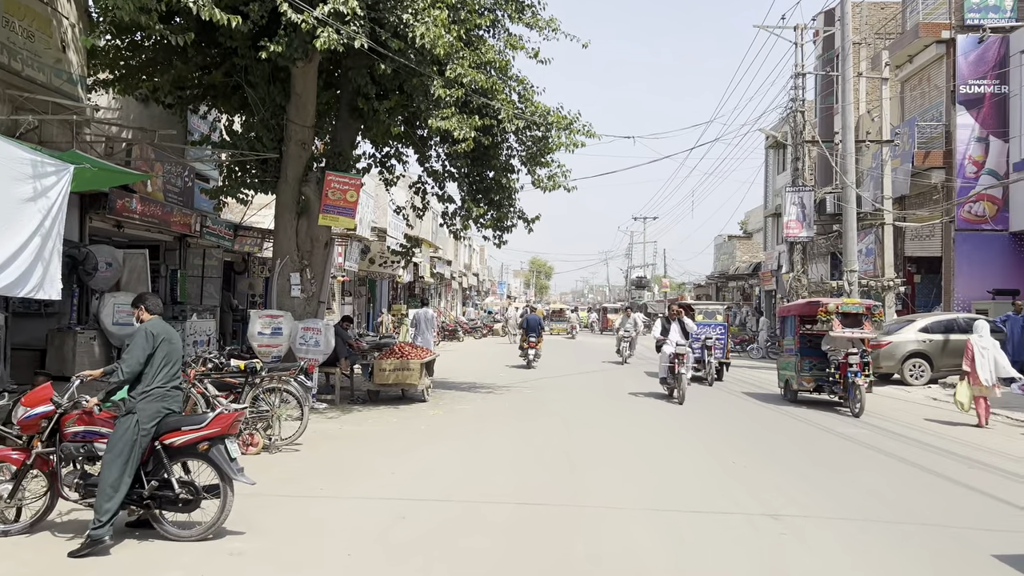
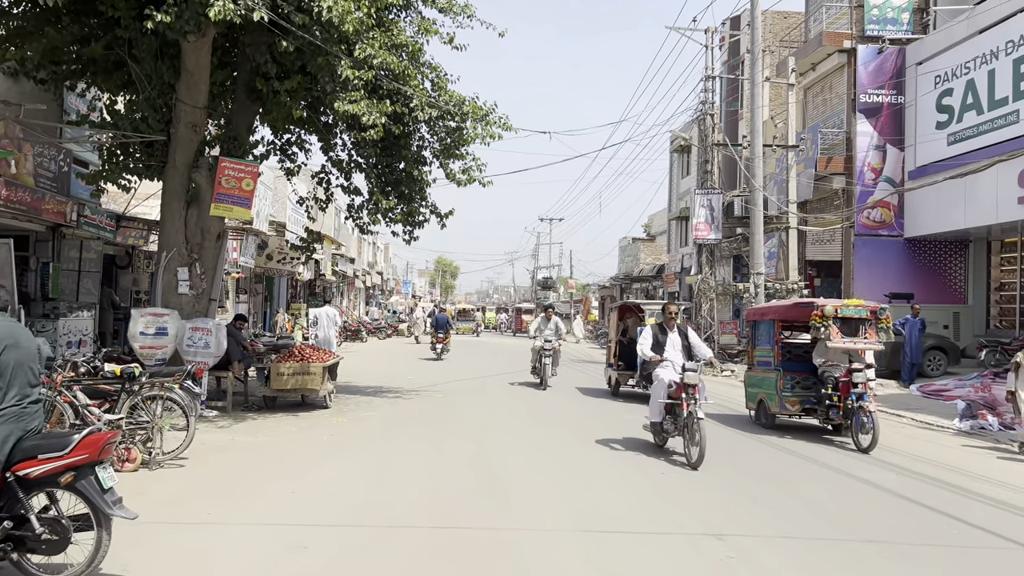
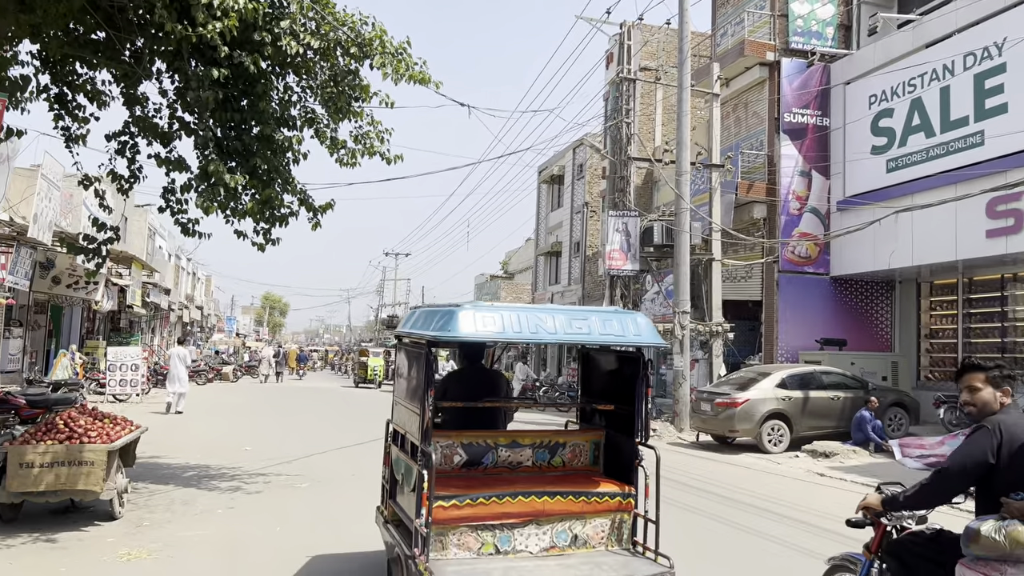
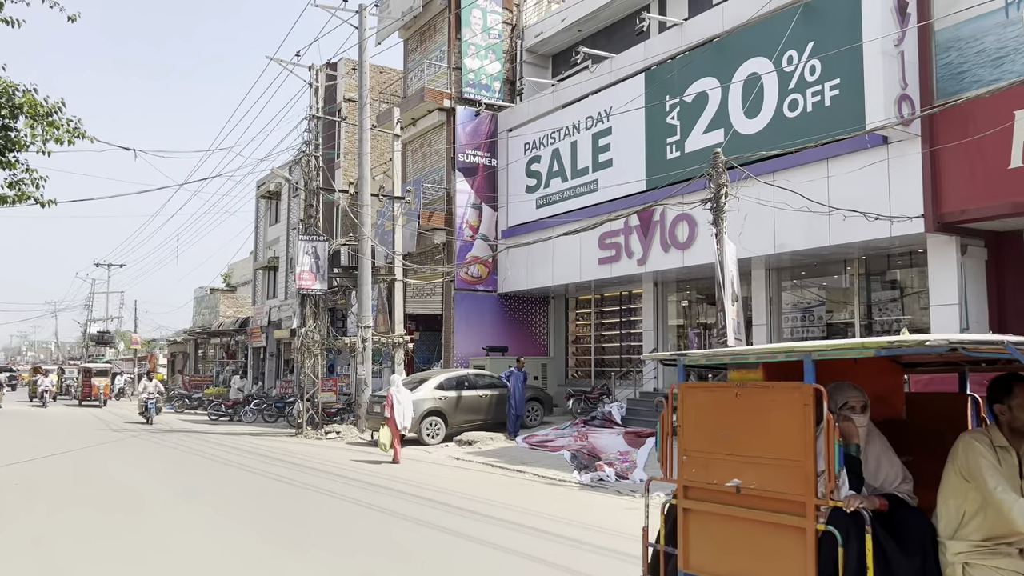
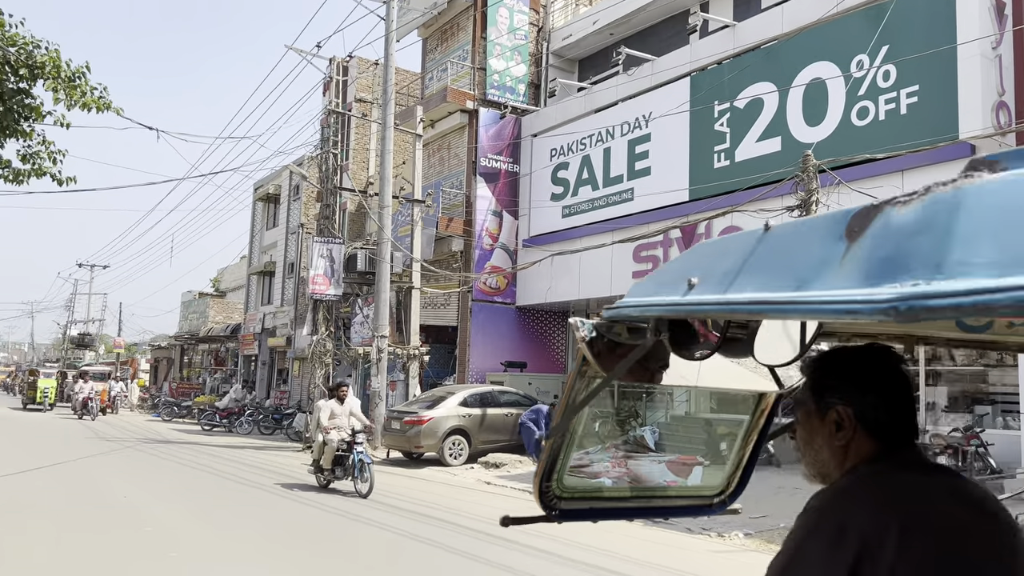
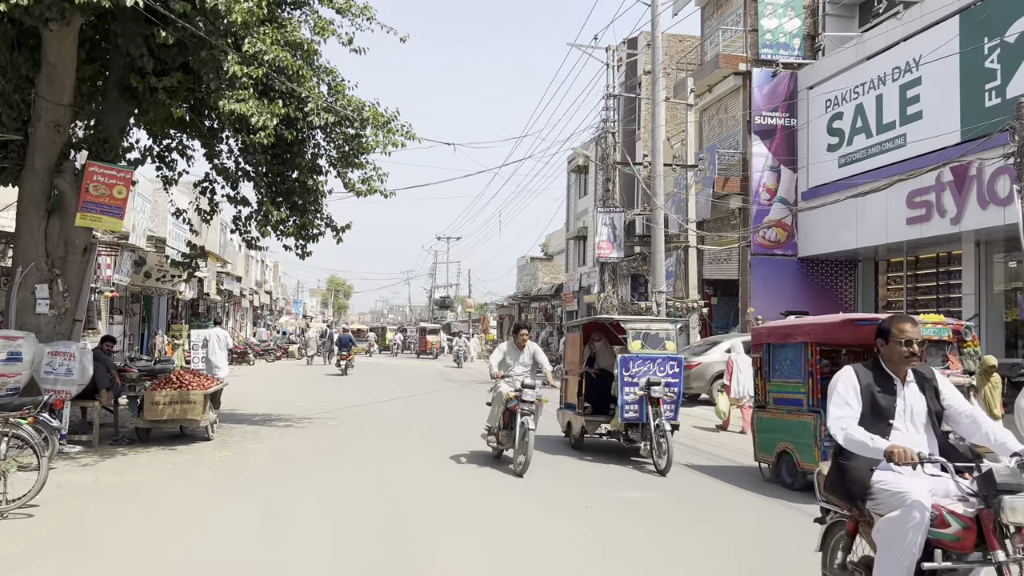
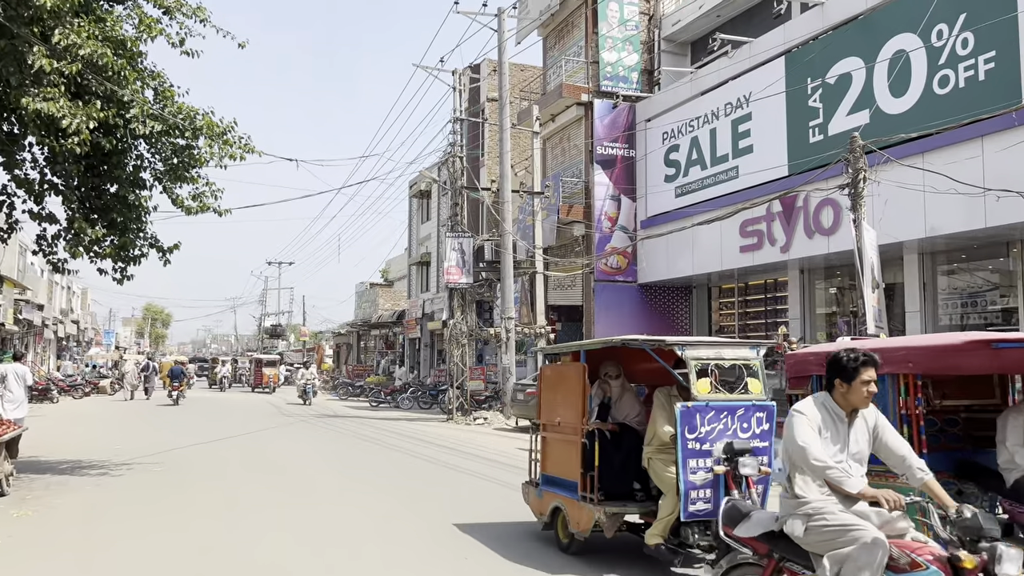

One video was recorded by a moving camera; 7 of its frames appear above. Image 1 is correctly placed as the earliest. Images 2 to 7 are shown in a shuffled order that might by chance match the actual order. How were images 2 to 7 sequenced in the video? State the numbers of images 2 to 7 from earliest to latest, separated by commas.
2, 6, 7, 4, 5, 3
